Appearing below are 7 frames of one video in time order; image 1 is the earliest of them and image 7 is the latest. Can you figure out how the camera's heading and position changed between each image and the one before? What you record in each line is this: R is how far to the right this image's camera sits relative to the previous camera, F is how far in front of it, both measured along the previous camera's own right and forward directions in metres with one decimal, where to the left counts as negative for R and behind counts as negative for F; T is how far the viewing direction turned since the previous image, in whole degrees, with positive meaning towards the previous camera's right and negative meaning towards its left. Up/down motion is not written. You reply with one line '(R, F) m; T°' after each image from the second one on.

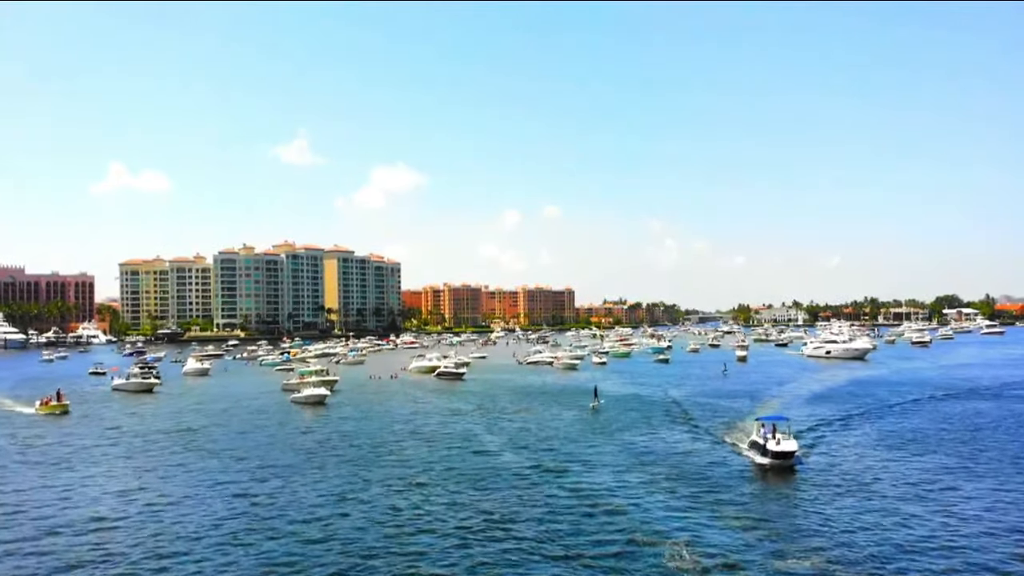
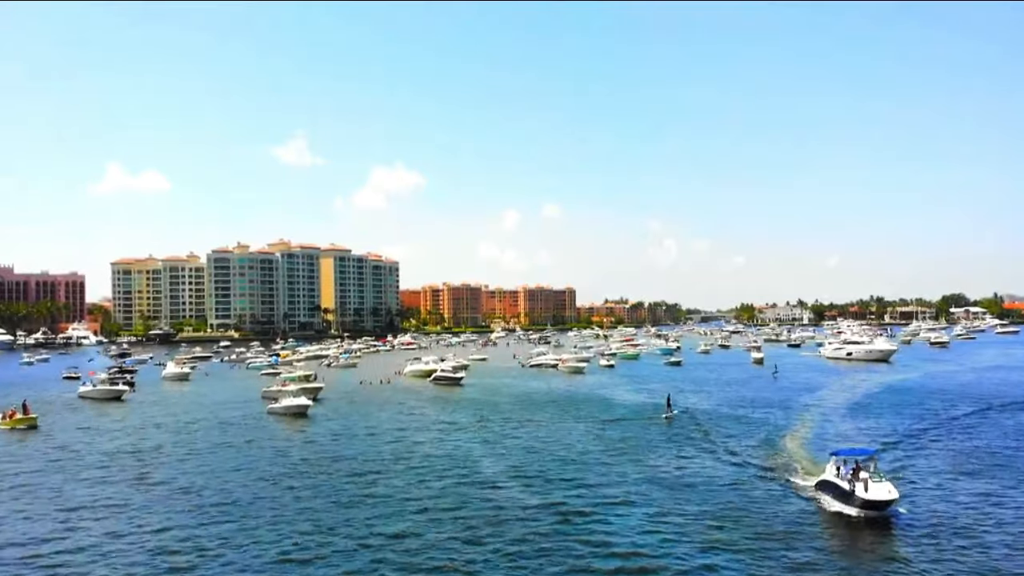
(-0.3, +8.0) m; 0°
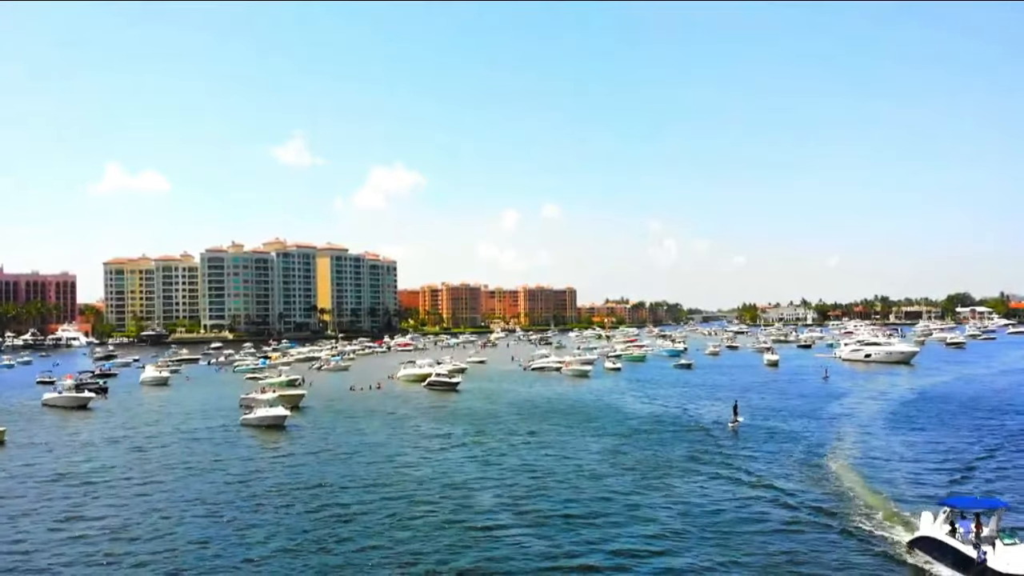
(0.0, +6.8) m; 0°
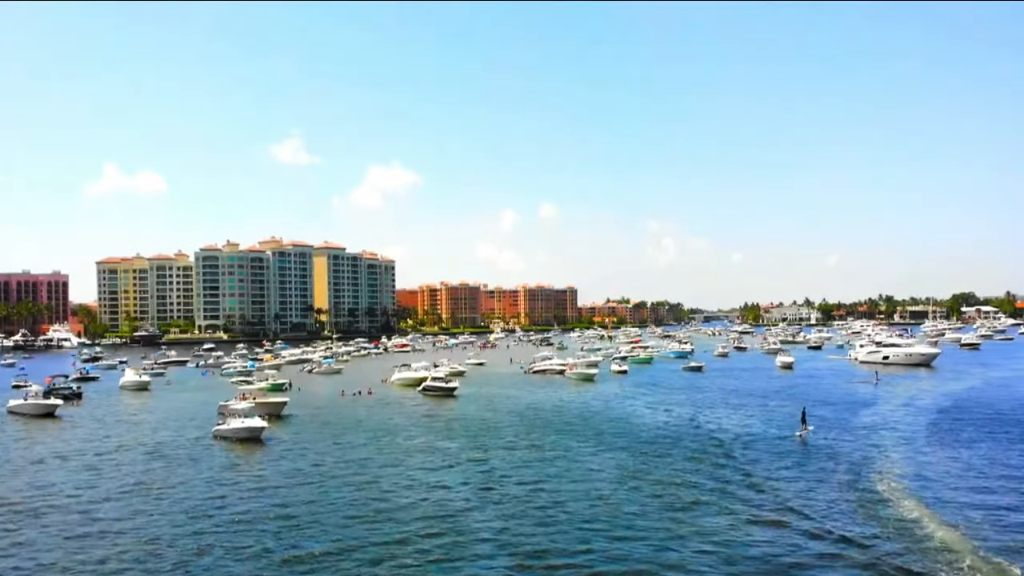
(-0.1, +5.8) m; 0°
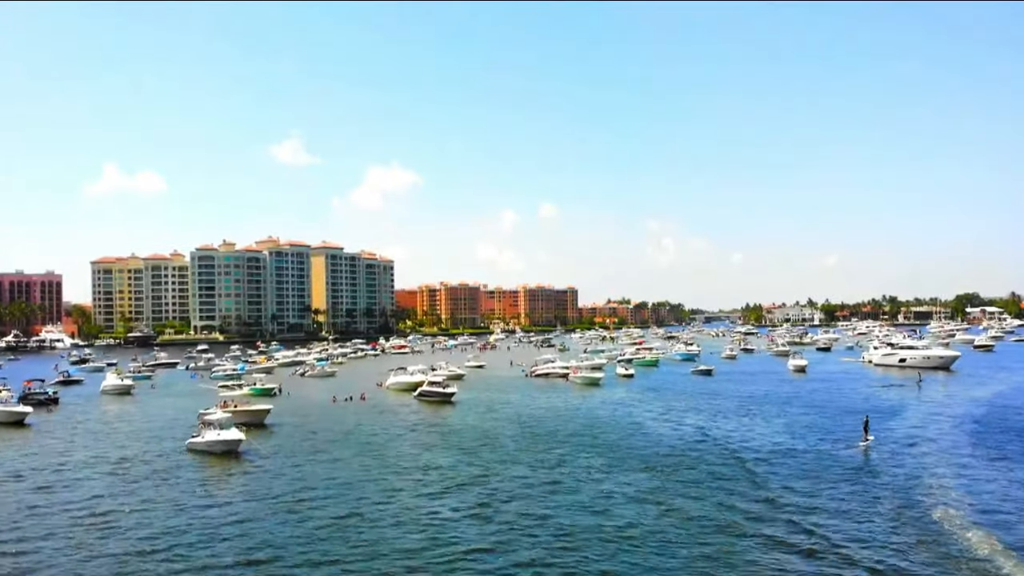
(-0.2, +4.8) m; 0°
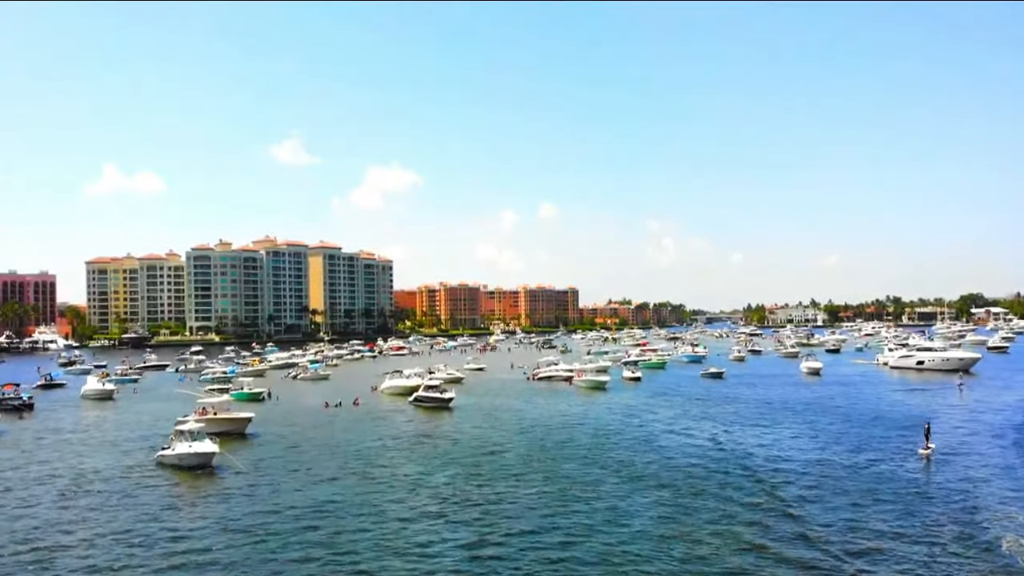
(-0.2, +4.6) m; 0°
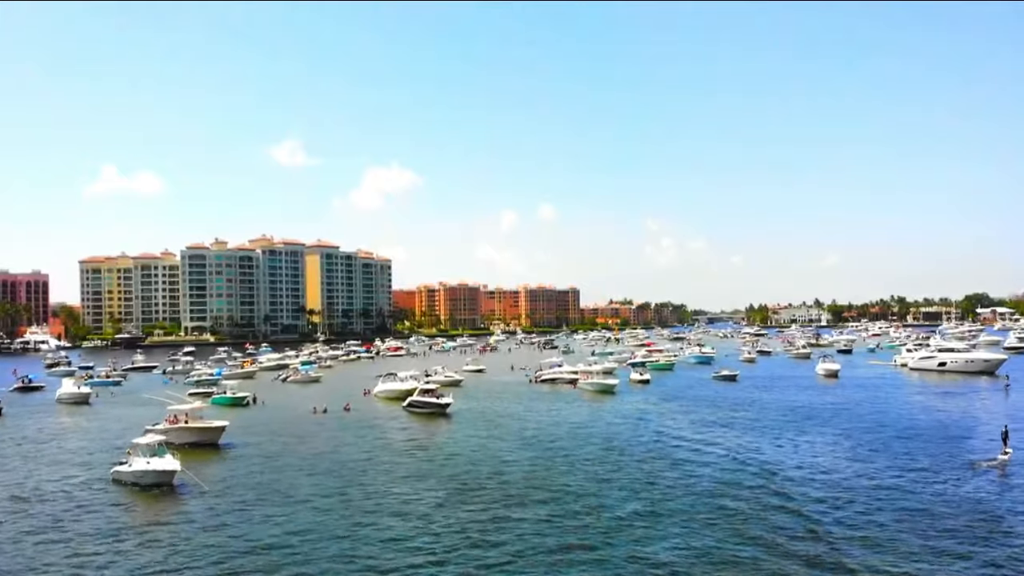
(-0.2, +5.3) m; 0°
